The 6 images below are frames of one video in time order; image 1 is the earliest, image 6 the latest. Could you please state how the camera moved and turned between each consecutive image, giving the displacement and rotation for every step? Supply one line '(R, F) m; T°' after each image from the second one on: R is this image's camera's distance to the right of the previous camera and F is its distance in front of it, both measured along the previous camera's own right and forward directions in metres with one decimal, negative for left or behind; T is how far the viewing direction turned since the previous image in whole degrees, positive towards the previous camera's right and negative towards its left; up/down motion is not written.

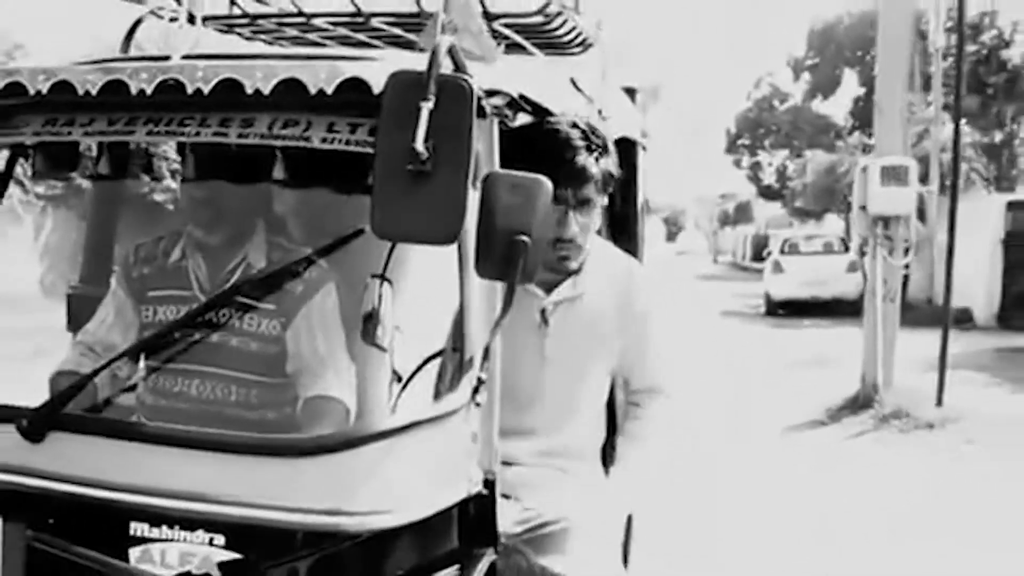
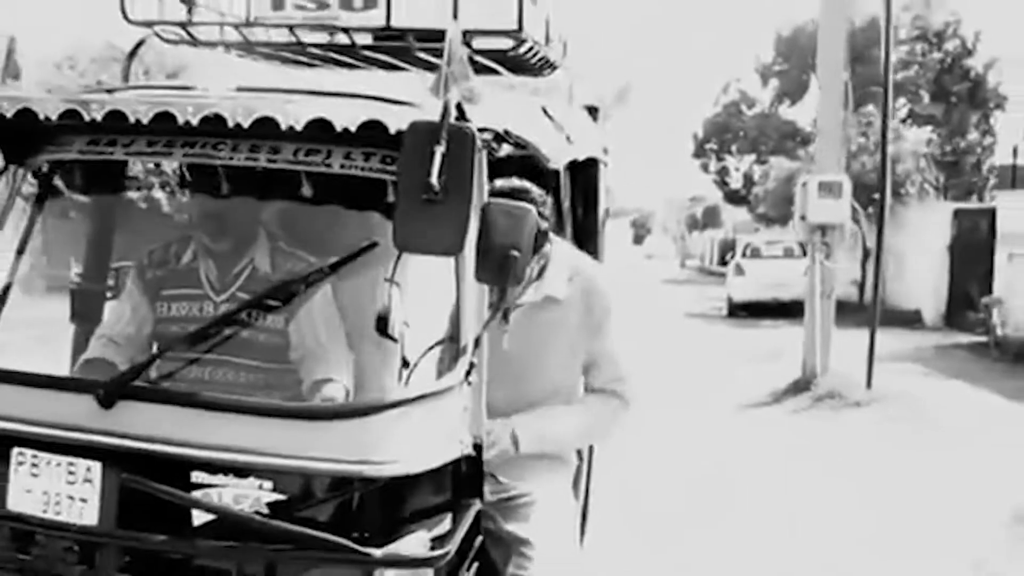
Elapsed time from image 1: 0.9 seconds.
(0.0, -0.6) m; +2°
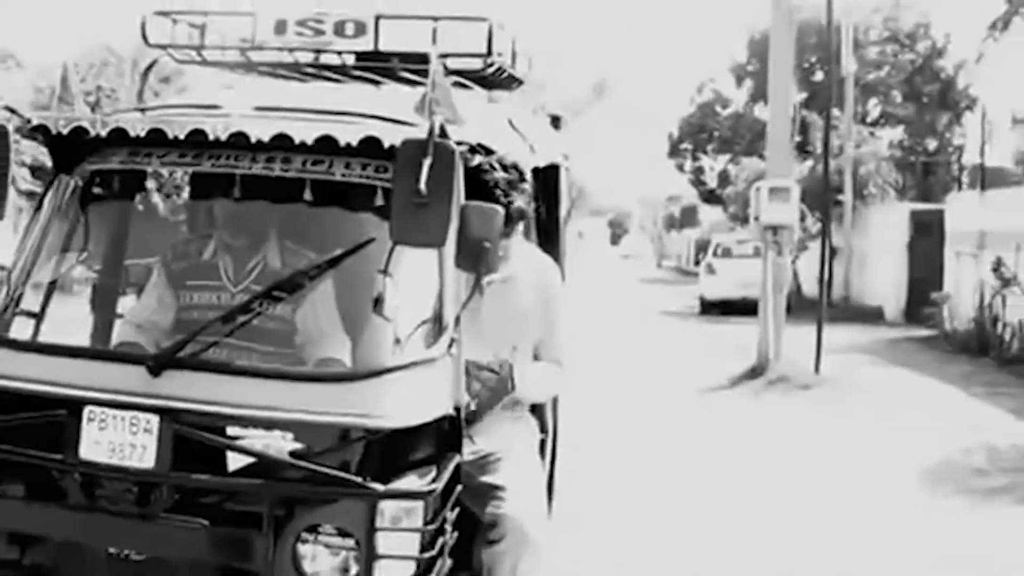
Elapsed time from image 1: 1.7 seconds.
(0.0, -0.6) m; +1°
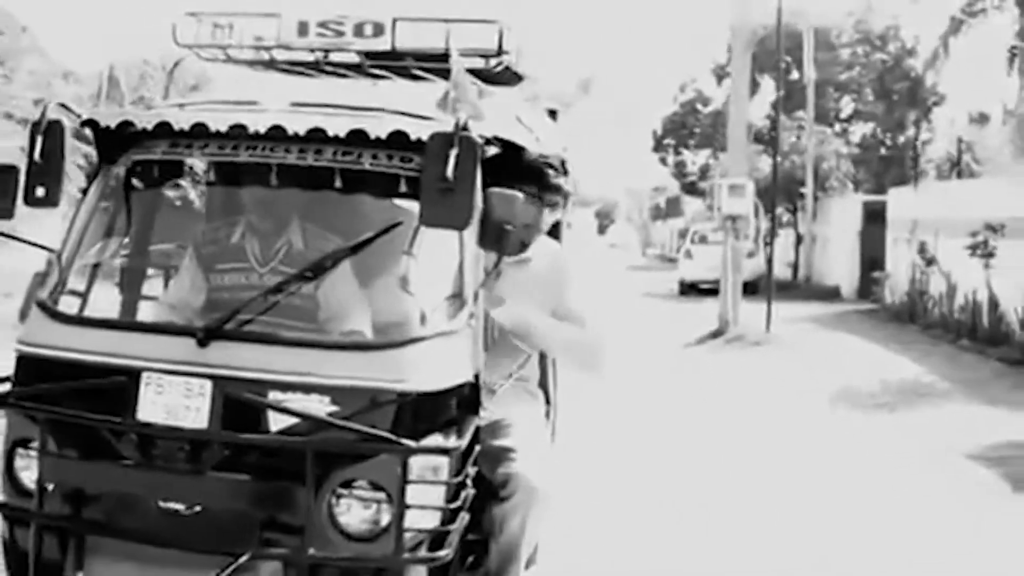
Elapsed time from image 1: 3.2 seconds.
(-0.1, -0.4) m; +1°
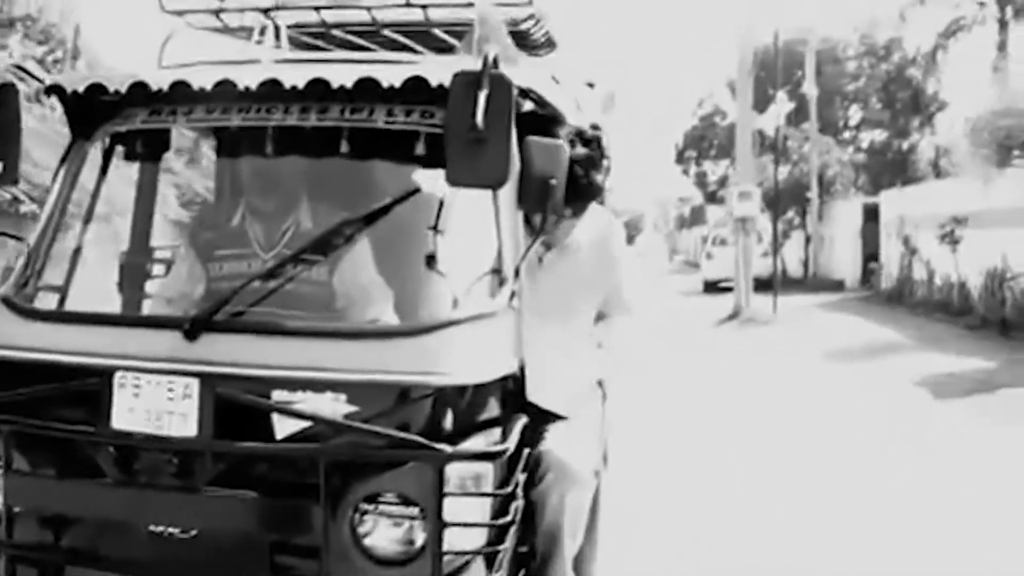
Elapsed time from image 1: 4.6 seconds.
(0.0, +0.6) m; -1°
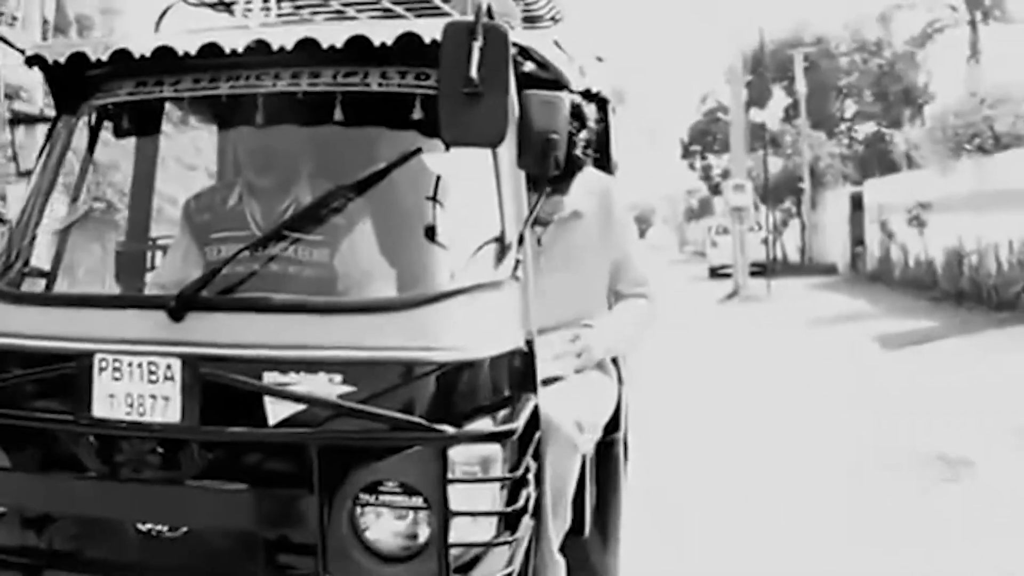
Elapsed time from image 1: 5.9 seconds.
(0.0, +0.2) m; -1°
